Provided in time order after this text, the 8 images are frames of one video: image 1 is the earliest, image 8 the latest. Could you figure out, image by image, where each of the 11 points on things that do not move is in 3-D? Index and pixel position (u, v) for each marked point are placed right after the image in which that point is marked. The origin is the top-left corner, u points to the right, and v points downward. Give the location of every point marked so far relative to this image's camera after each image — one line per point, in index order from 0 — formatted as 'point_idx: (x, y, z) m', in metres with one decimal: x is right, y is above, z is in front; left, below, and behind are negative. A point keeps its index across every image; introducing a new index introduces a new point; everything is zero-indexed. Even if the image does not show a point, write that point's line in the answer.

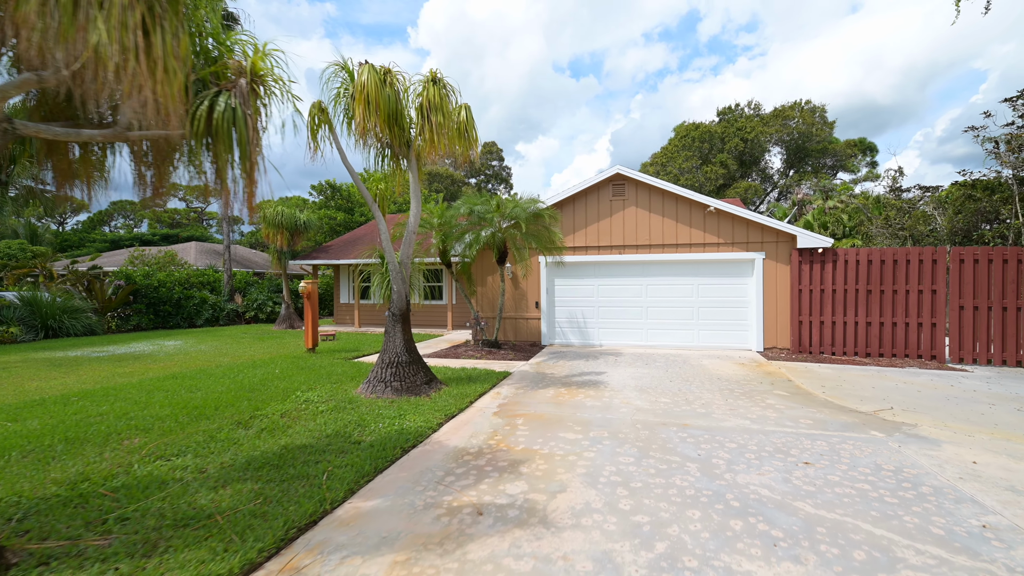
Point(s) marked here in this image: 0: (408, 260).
0: (-1.3, +0.4, +6.4) m
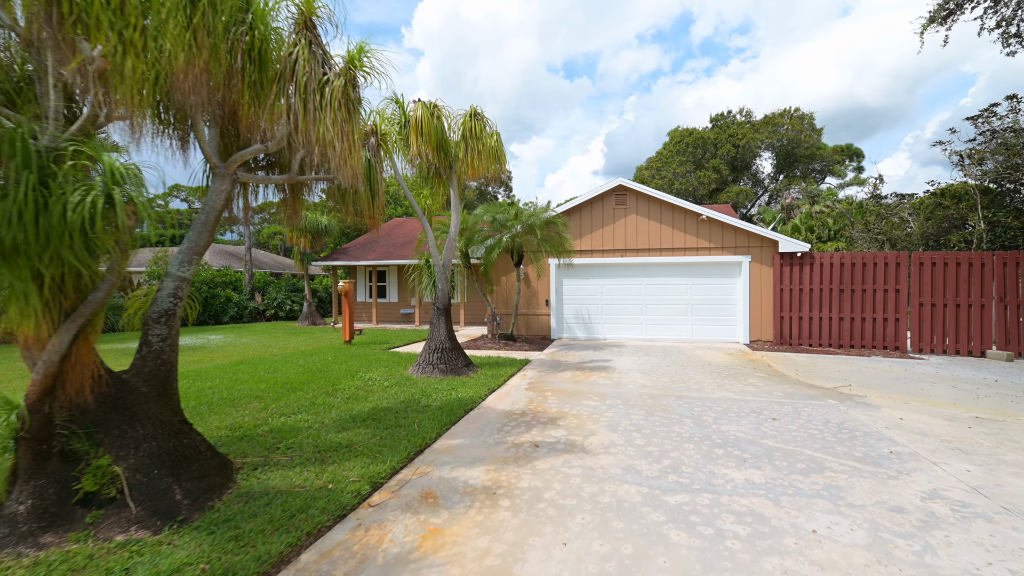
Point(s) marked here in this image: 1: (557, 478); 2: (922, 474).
0: (-1.0, +0.4, +7.5) m
1: (+0.3, -1.4, +3.6) m
2: (+3.1, -1.4, +3.6) m
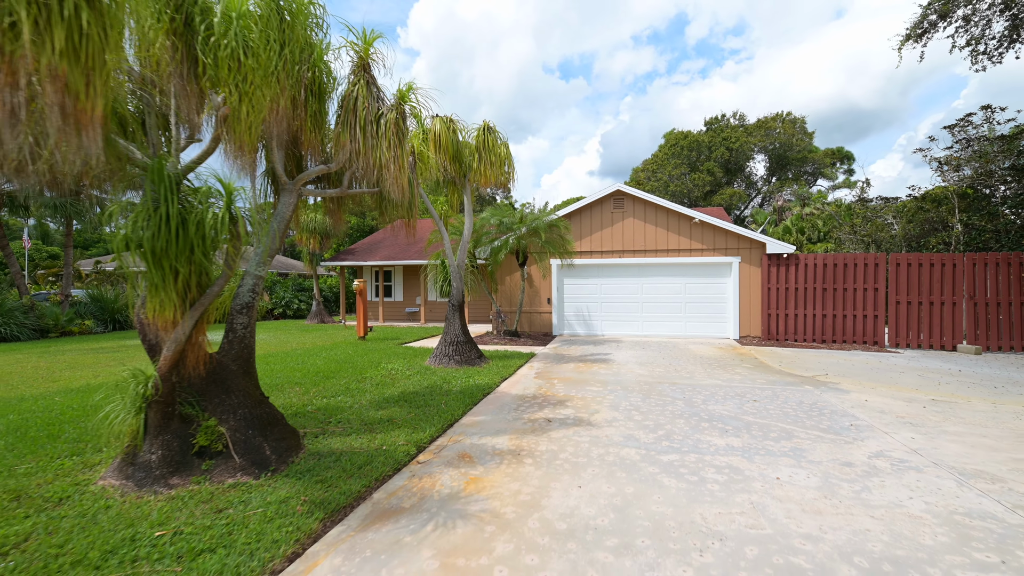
0: (-0.8, +0.4, +8.2) m
1: (+0.5, -1.4, +4.2) m
2: (+3.2, -1.3, +4.3) m
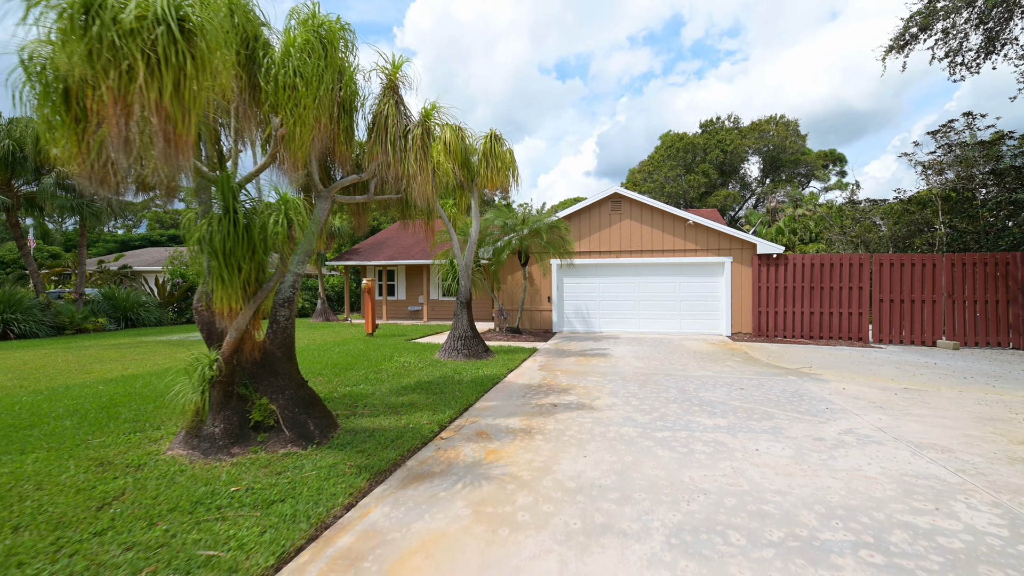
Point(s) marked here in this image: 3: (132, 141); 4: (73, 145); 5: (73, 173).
0: (-0.7, +0.5, +8.7) m
1: (+0.6, -1.3, +4.7) m
2: (+3.3, -1.3, +4.8) m
3: (-2.2, +0.9, +2.8) m
4: (-3.1, +1.0, +3.5) m
5: (-3.2, +0.9, +3.6) m
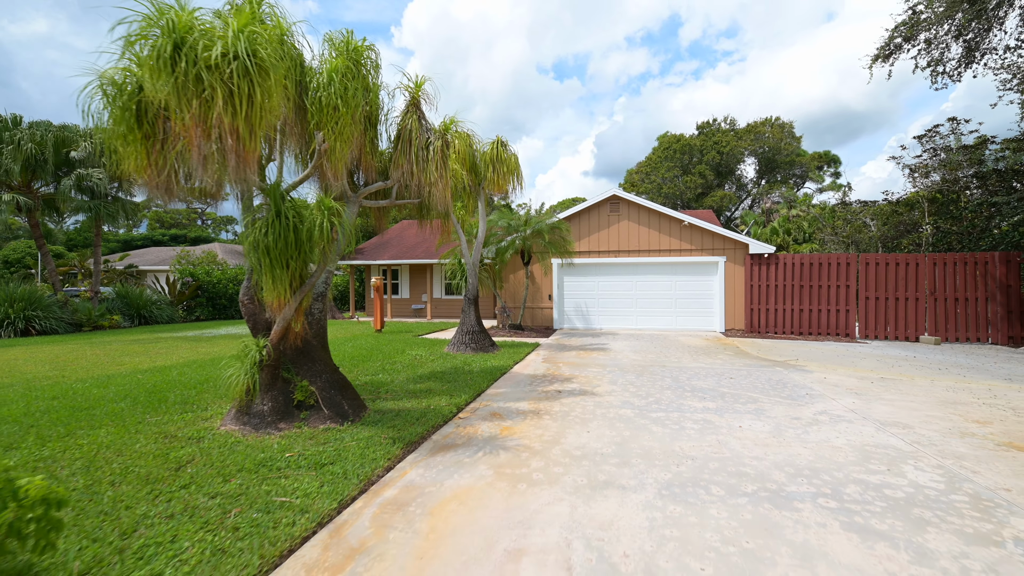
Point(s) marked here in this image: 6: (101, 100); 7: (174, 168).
0: (-0.7, +0.5, +9.2) m
1: (+0.7, -1.3, +5.3) m
2: (+3.4, -1.3, +5.3) m
3: (-2.1, +0.9, +3.3) m
4: (-3.0, +1.1, +4.0) m
5: (-3.1, +0.9, +4.1) m
6: (-3.3, +1.5, +3.9) m
7: (-2.9, +1.1, +4.2) m
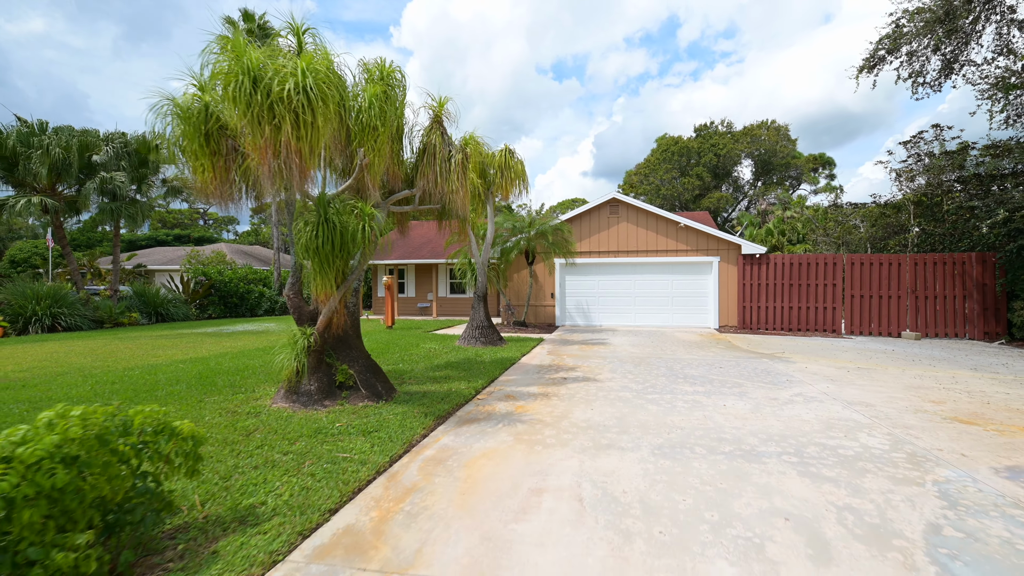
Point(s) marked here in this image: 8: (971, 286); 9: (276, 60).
0: (-0.5, +0.5, +9.9) m
1: (+0.9, -1.3, +5.9) m
2: (+3.6, -1.2, +6.0) m
3: (-1.9, +0.9, +4.0) m
4: (-2.9, +1.1, +4.6) m
5: (-3.0, +1.0, +4.7) m
6: (-3.1, +1.6, +4.5) m
7: (-2.8, +1.1, +4.8) m
8: (+11.2, +0.1, +11.7) m
9: (-1.9, +1.9, +4.0) m
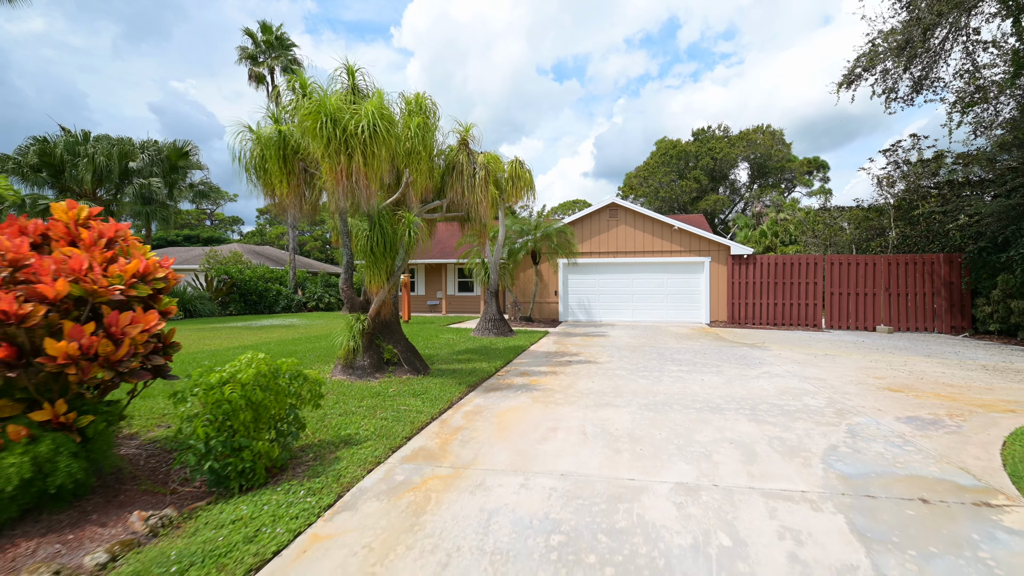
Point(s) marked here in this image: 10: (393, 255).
0: (-0.3, +0.6, +11.0) m
1: (+1.0, -1.2, +7.0) m
2: (+3.8, -1.2, +7.1) m
3: (-1.7, +1.0, +5.1) m
4: (-2.7, +1.2, +5.7) m
5: (-2.8, +1.0, +5.8) m
6: (-2.9, +1.6, +5.6) m
7: (-2.6, +1.2, +5.9) m
8: (+11.4, +0.1, +12.8) m
9: (-1.7, +1.9, +5.1) m
10: (-1.4, +0.4, +5.8) m
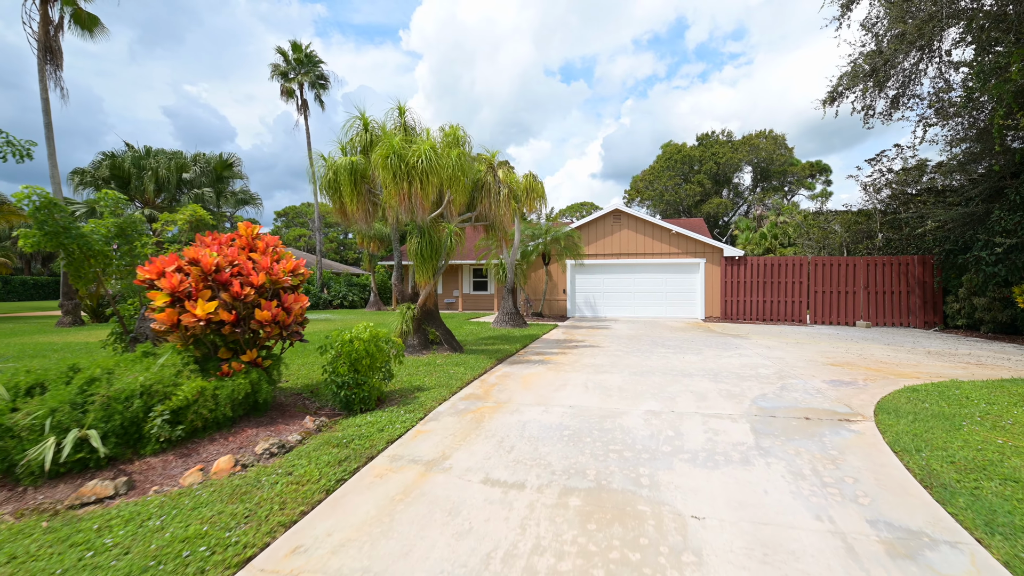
0: (0.0, +0.7, +12.5) m
1: (+1.4, -1.1, +8.5) m
2: (+4.1, -1.1, +8.6) m
3: (-1.4, +1.1, +6.6) m
4: (-2.4, +1.3, +7.3) m
5: (-2.5, +1.1, +7.4) m
6: (-2.7, +1.7, +7.2) m
7: (-2.3, +1.2, +7.5) m
8: (+11.8, +0.1, +14.2) m
9: (-1.4, +2.0, +6.6) m
10: (-1.1, +0.5, +7.4) m
